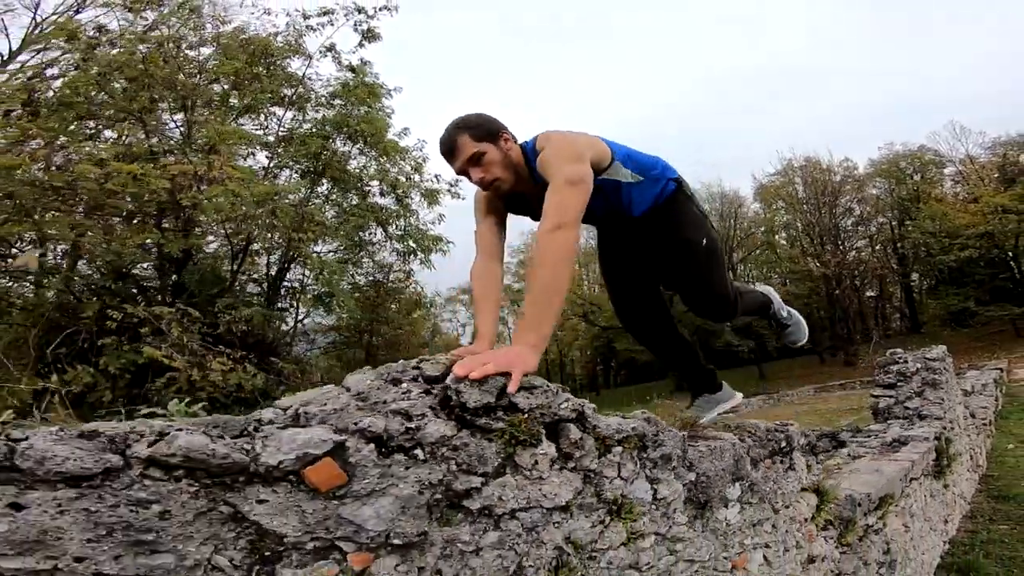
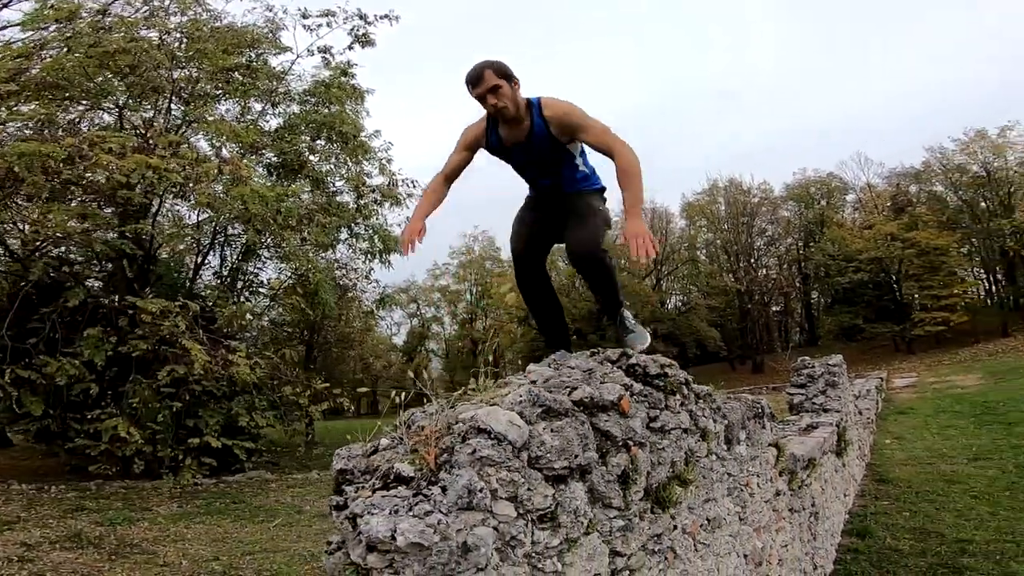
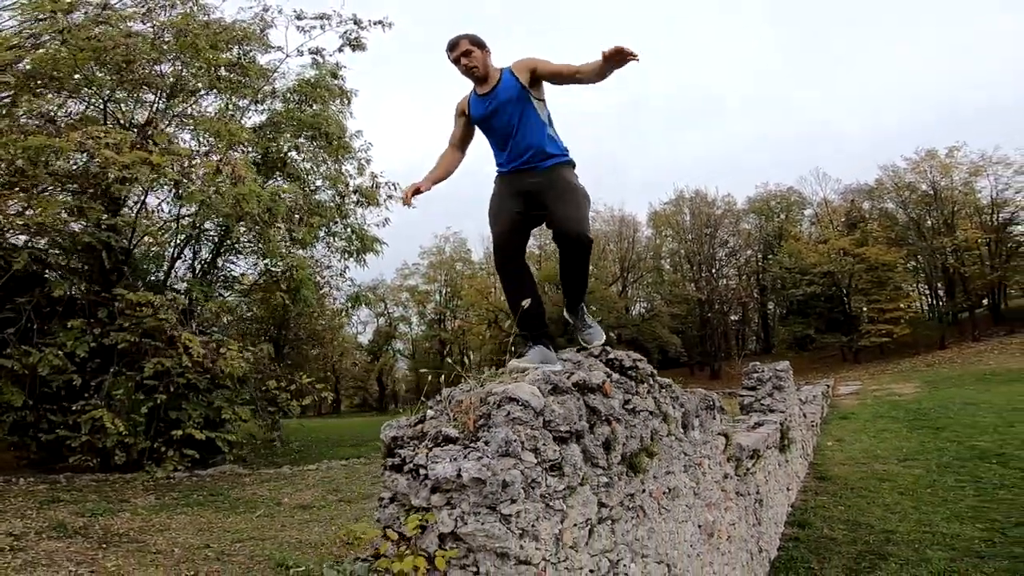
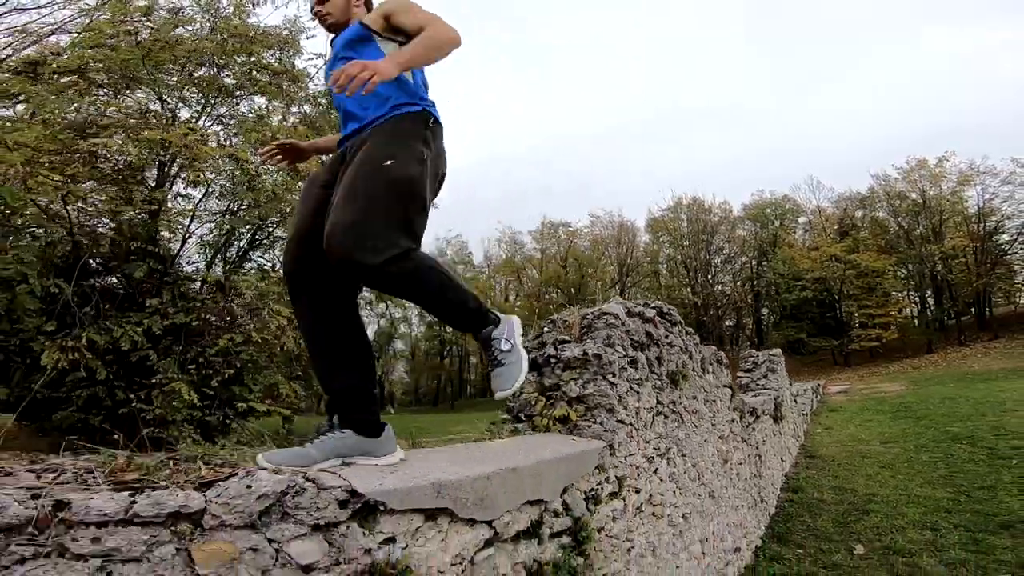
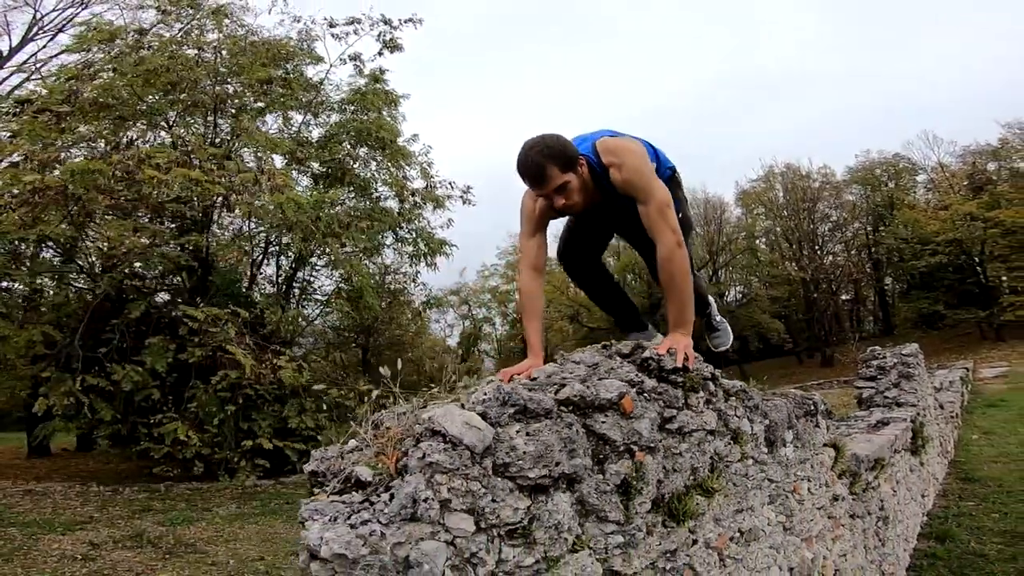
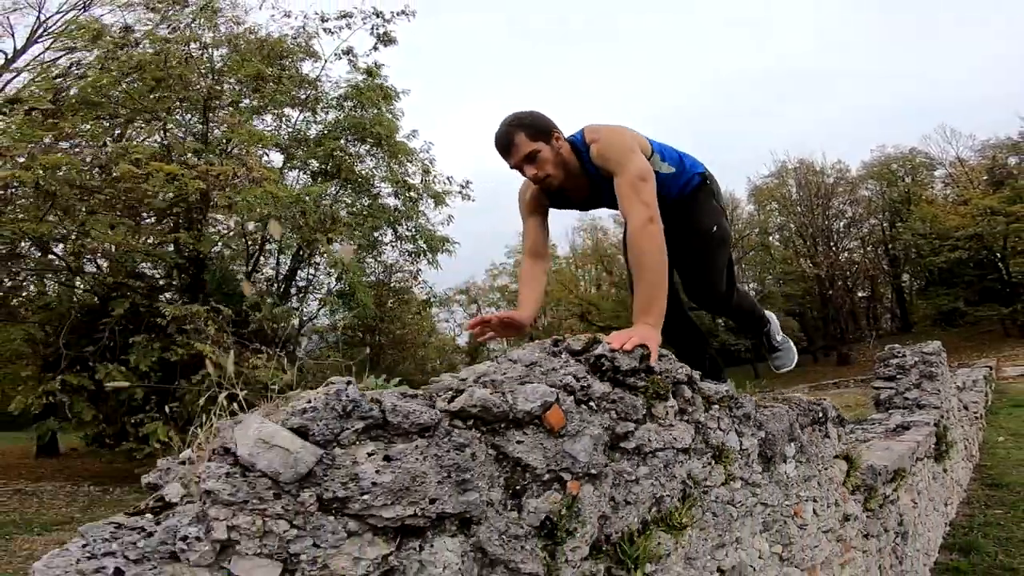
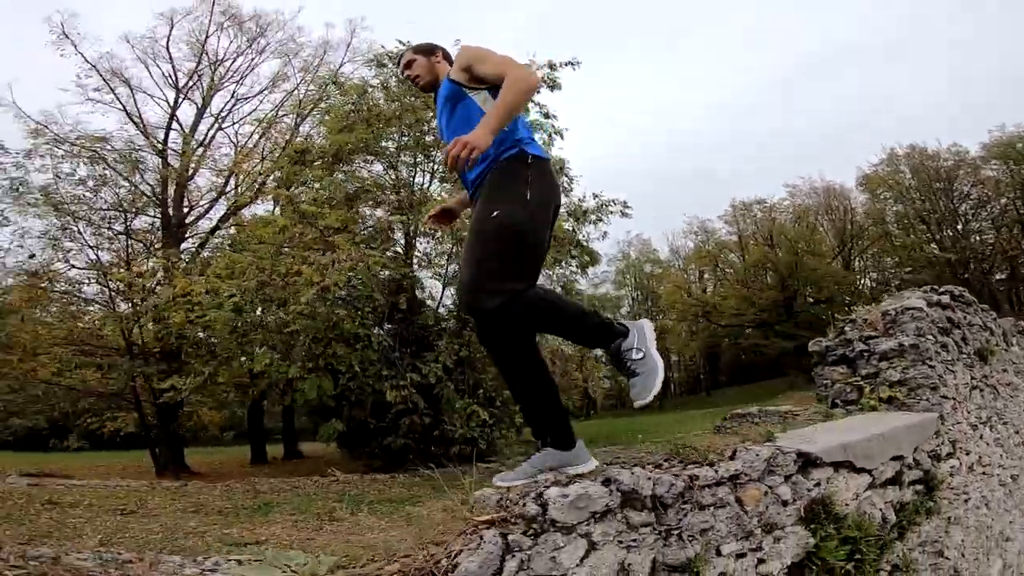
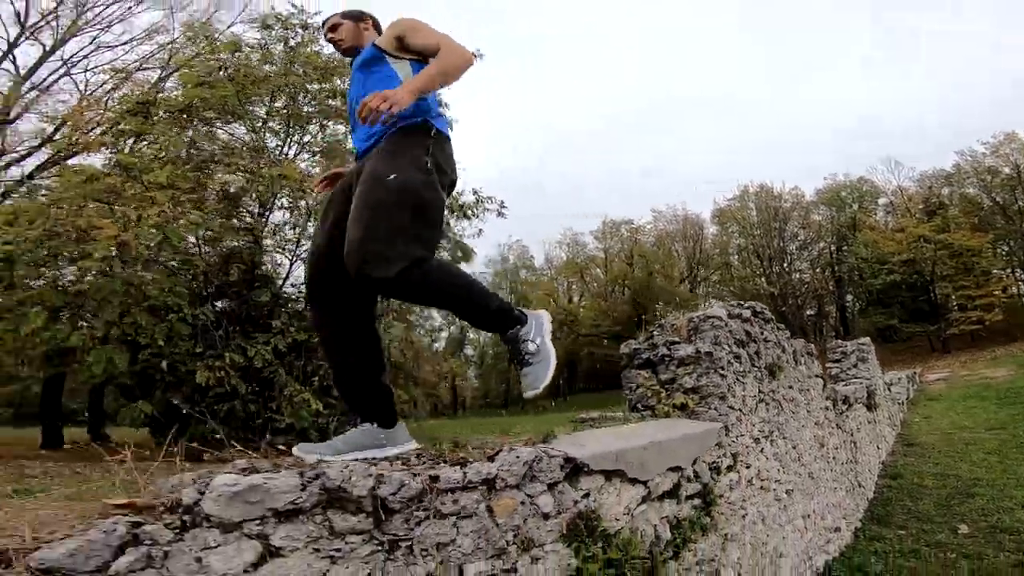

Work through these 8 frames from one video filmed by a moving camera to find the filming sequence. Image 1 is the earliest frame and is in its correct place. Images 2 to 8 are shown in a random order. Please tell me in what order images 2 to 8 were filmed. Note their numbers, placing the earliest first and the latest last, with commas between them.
6, 5, 2, 3, 4, 8, 7
